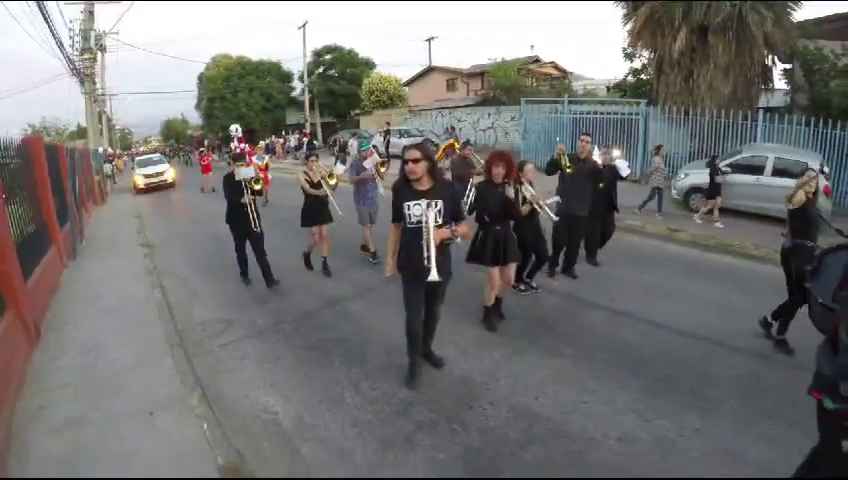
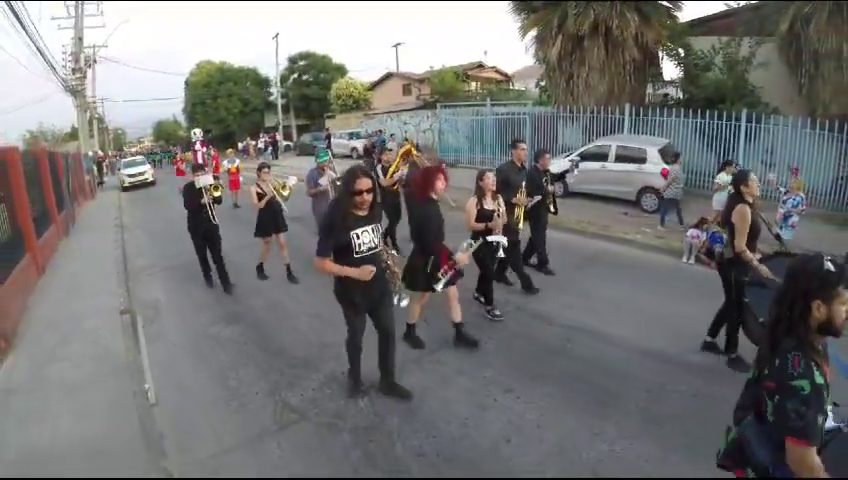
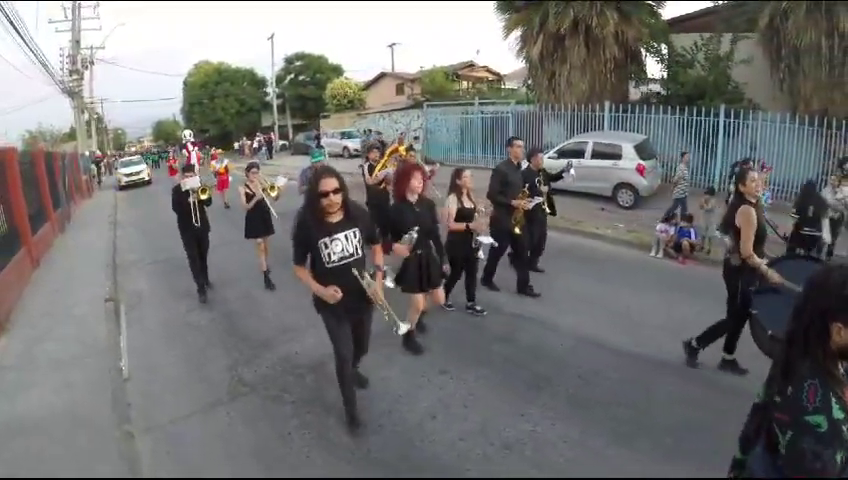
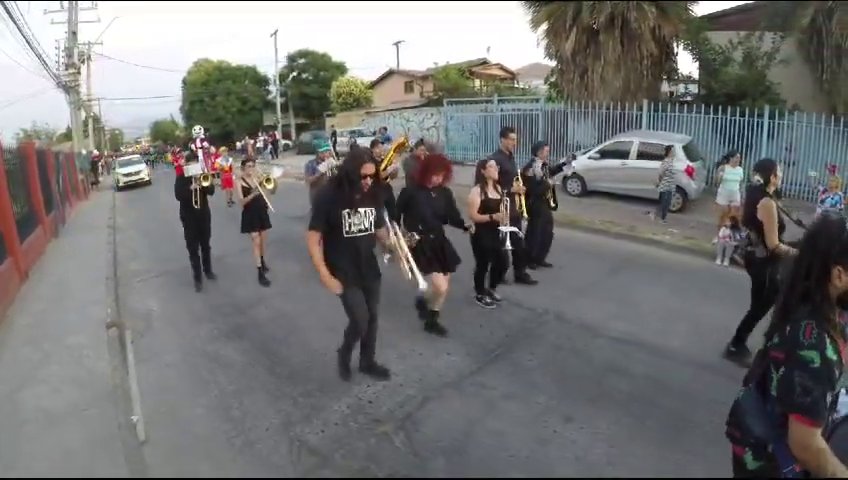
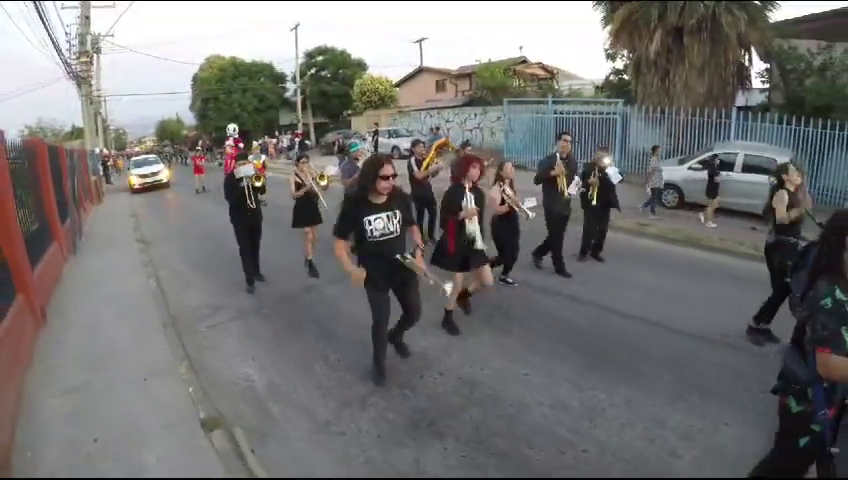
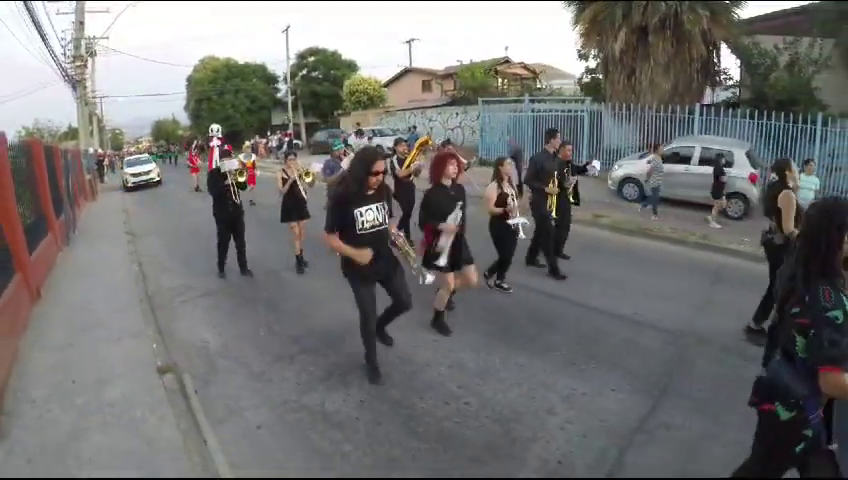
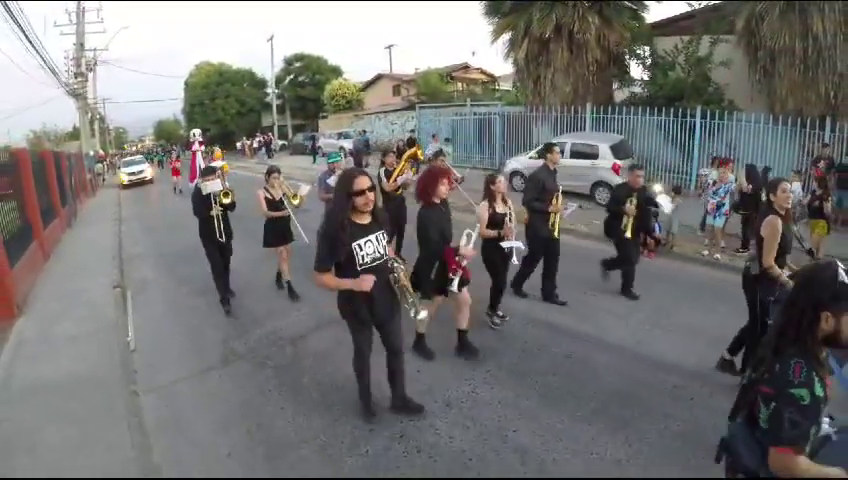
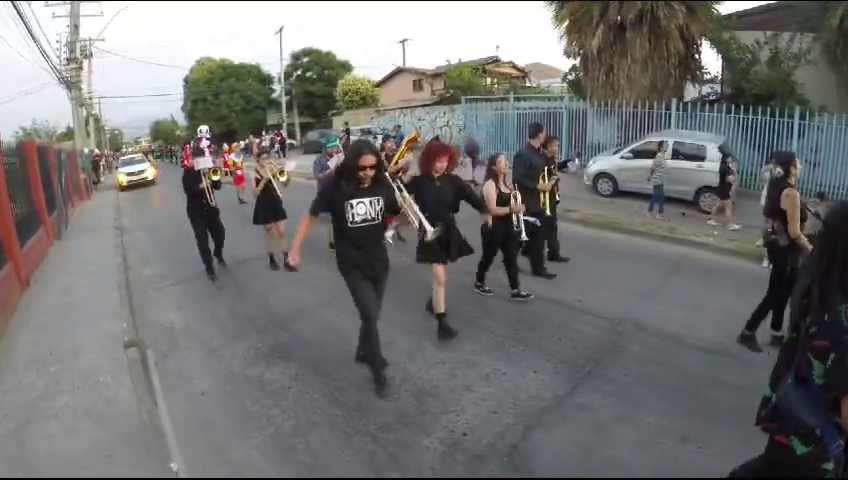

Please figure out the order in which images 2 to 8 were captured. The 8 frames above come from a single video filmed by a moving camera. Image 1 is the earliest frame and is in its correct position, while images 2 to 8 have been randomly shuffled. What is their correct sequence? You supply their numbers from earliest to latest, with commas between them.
5, 6, 8, 4, 2, 3, 7
